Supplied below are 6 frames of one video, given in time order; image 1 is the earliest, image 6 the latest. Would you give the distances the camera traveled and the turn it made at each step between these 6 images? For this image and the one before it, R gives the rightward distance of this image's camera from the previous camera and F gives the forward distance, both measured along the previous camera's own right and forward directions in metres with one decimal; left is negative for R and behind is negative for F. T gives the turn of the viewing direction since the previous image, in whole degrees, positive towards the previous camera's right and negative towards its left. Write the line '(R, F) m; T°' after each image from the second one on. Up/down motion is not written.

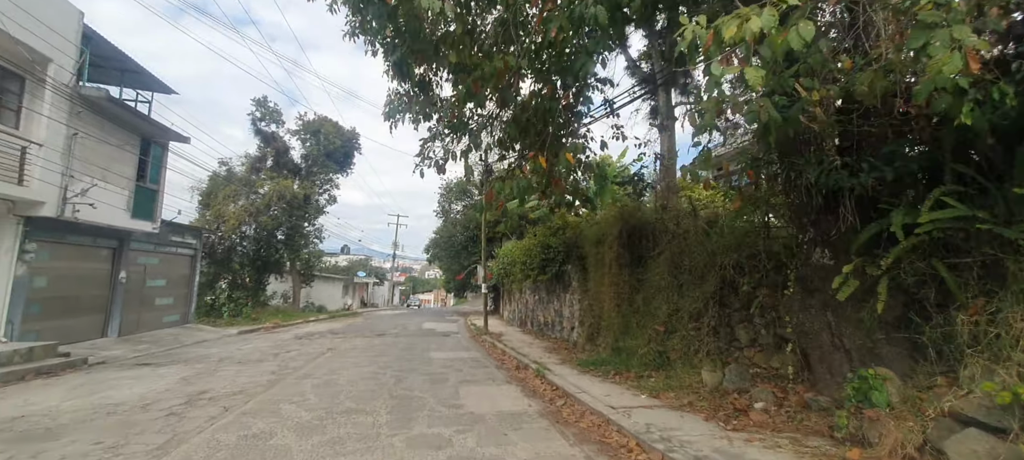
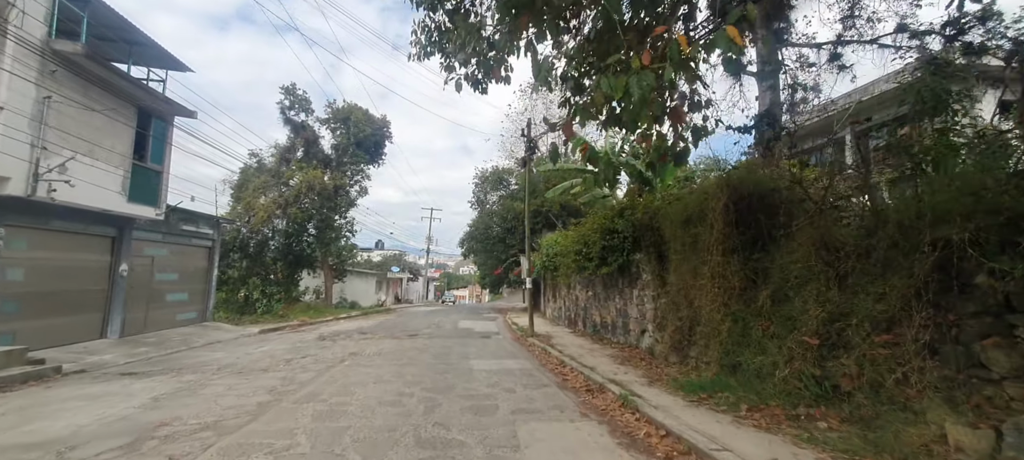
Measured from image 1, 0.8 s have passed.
(-0.5, +2.2) m; -4°
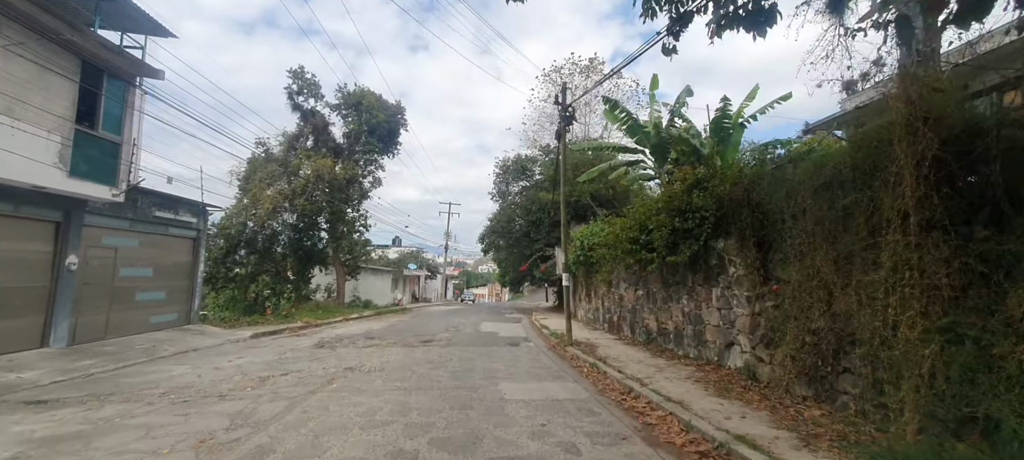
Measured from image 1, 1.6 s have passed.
(-0.4, +2.4) m; -2°
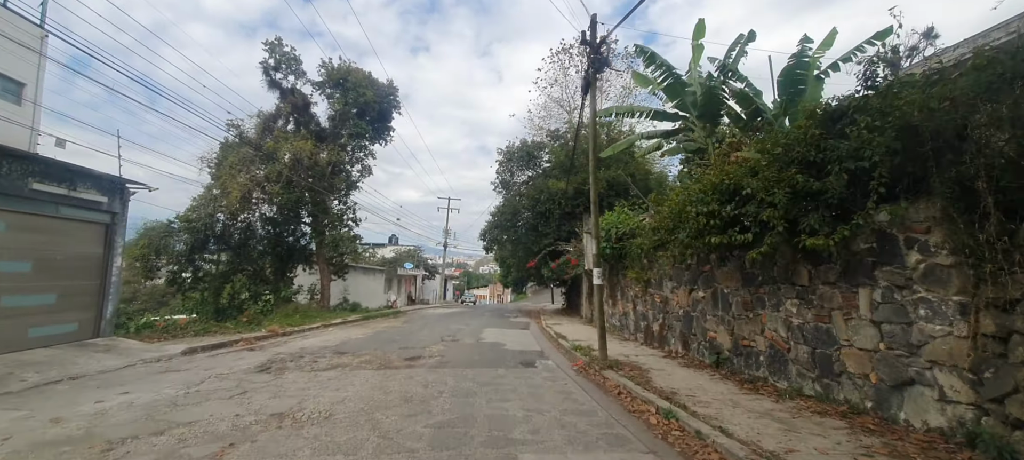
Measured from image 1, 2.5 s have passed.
(-0.3, +3.0) m; 0°
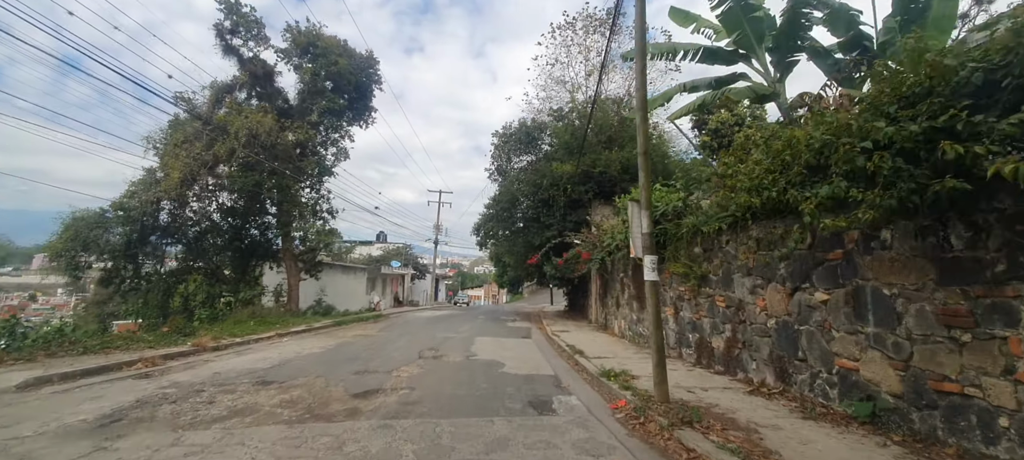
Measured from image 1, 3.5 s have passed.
(-0.1, +3.2) m; +1°
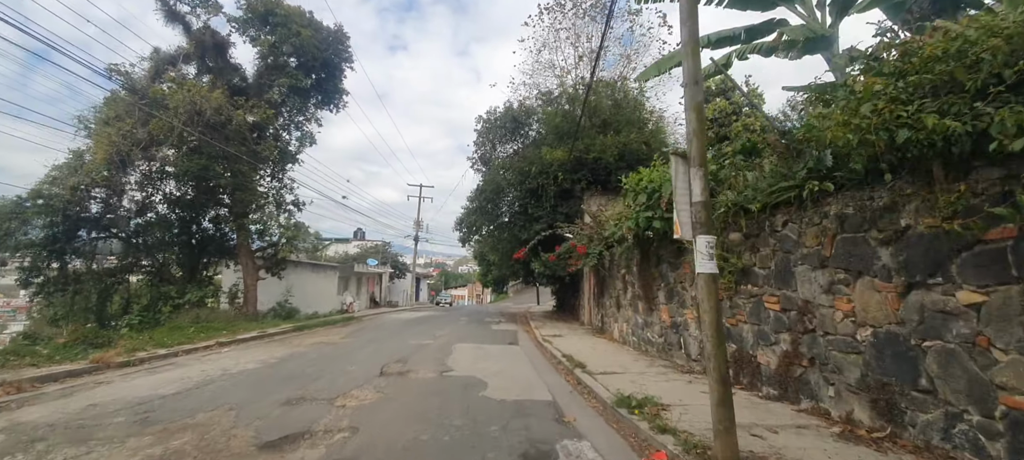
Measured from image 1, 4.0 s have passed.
(0.0, +2.0) m; +2°
